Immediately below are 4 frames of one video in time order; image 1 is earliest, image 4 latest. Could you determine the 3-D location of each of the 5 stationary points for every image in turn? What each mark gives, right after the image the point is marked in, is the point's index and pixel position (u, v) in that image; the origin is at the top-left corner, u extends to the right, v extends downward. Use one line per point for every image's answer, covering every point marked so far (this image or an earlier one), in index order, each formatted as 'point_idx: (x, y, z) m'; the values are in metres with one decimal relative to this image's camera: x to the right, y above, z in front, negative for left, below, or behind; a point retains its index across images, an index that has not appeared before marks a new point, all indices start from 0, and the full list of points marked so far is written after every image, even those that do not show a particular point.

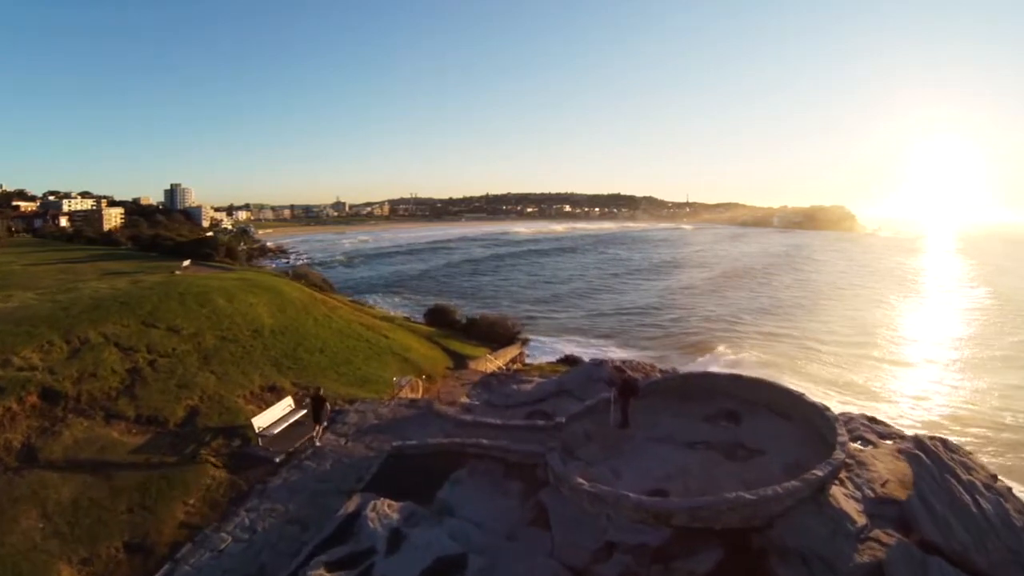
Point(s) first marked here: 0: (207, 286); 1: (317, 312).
0: (-8.9, +0.1, +19.3) m
1: (-5.8, -0.7, +19.9) m
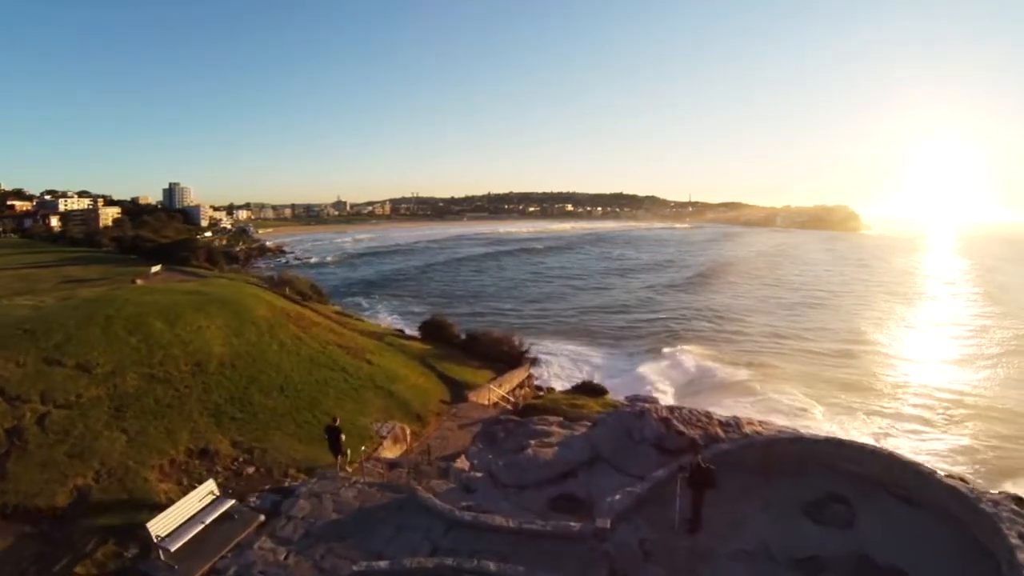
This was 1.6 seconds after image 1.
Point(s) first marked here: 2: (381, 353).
0: (-8.6, -0.4, +15.9) m
1: (-5.6, -1.1, +16.4) m
2: (-3.6, -1.8, +18.5) m
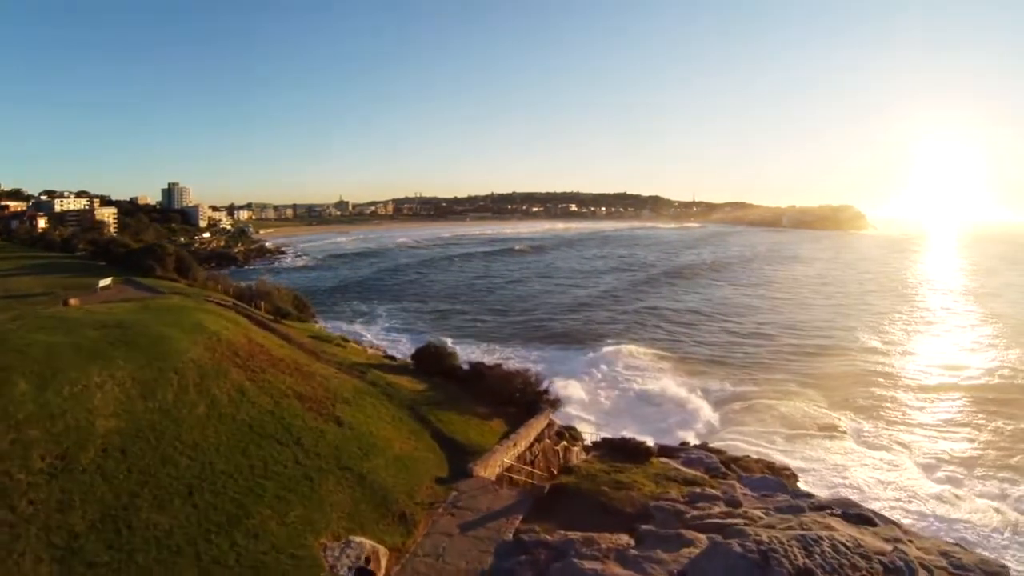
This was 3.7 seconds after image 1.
0: (-8.2, -1.0, +11.5) m
1: (-5.2, -1.8, +12.0) m
2: (-3.2, -2.5, +14.1) m
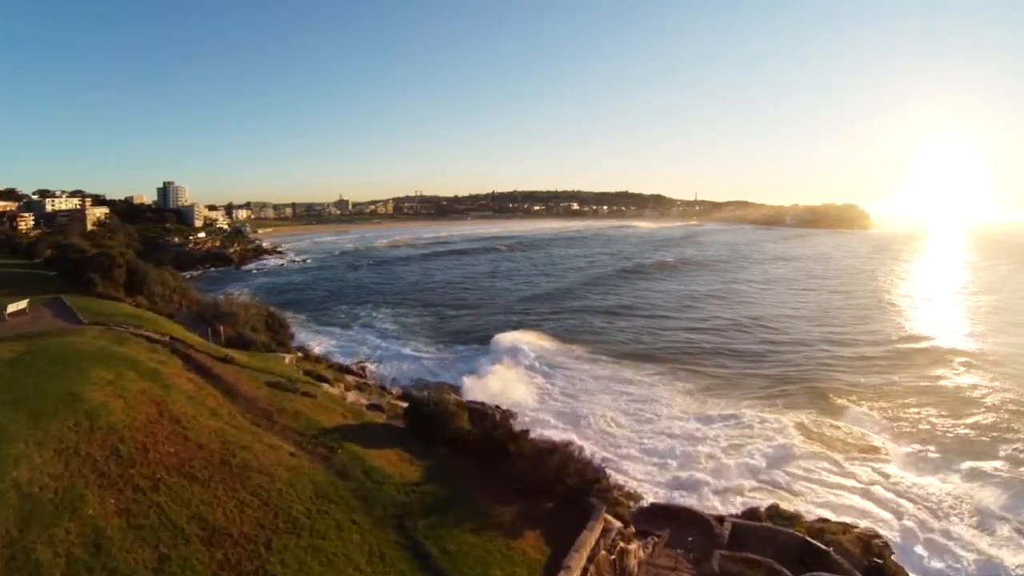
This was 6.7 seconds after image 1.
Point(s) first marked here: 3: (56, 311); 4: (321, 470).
0: (-7.6, -1.8, +6.2) m
1: (-4.5, -2.5, +6.7) m
2: (-2.5, -3.2, +8.8) m
3: (-13.3, -0.7, +19.5) m
4: (-3.1, -3.0, +10.8) m
